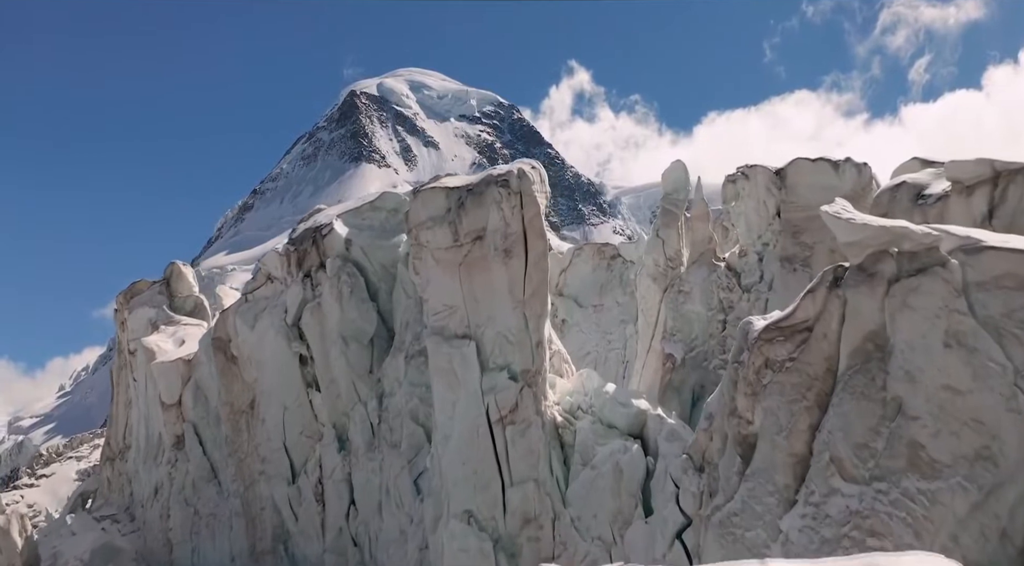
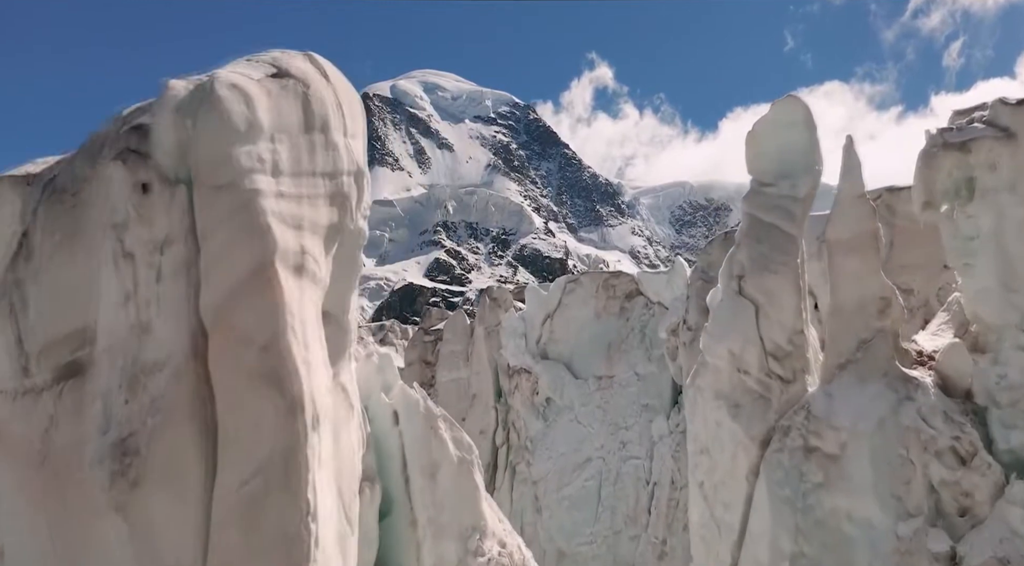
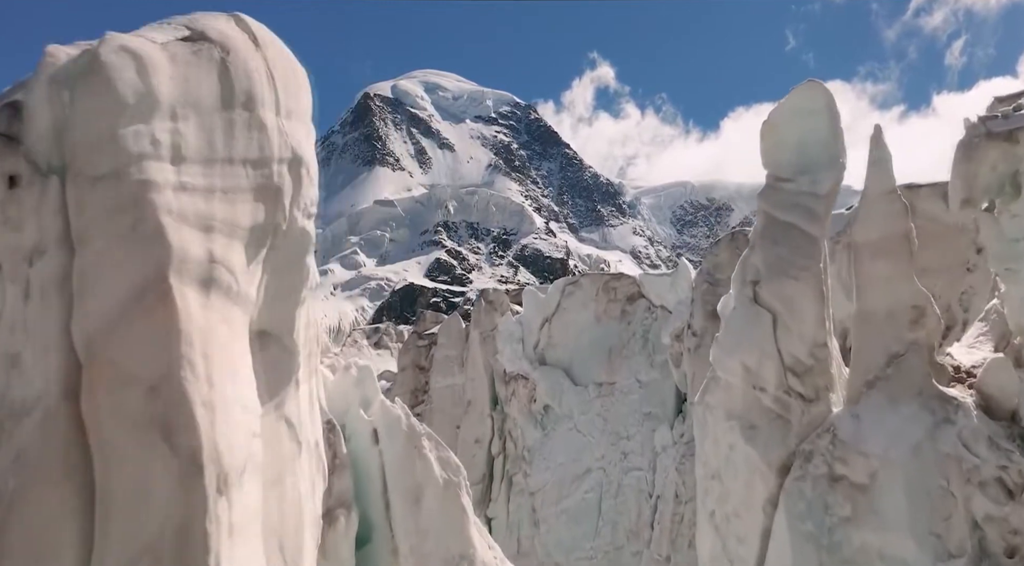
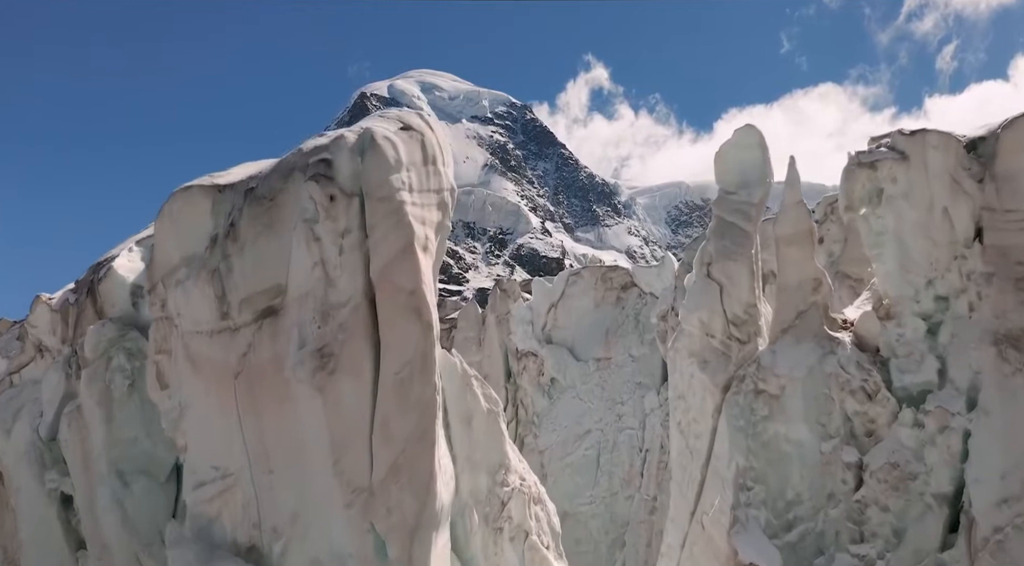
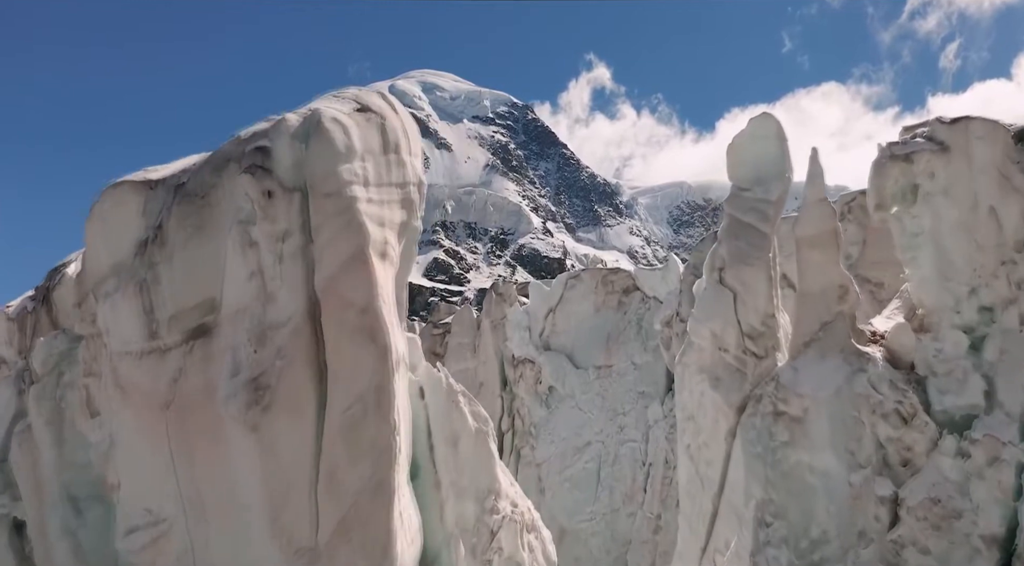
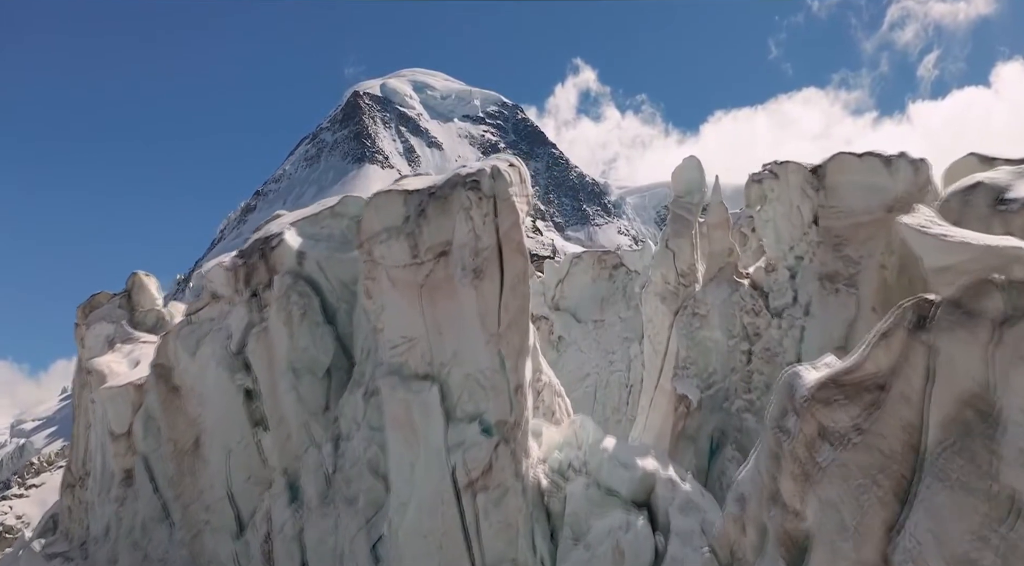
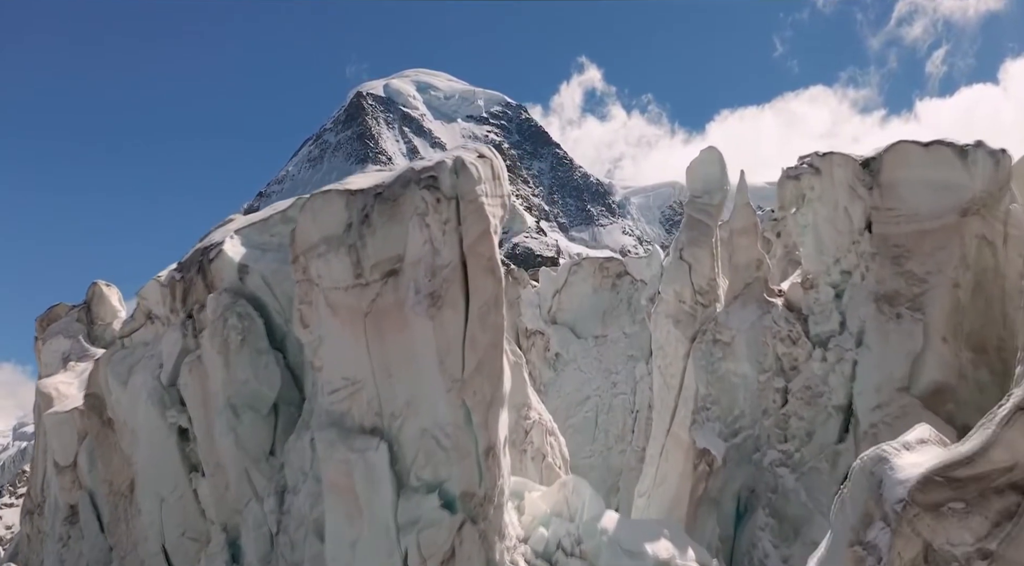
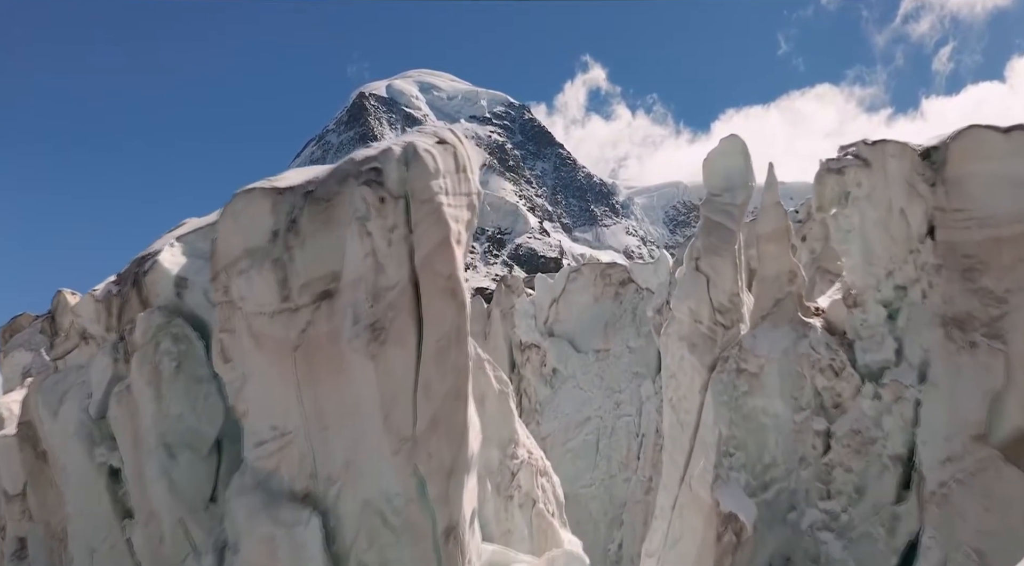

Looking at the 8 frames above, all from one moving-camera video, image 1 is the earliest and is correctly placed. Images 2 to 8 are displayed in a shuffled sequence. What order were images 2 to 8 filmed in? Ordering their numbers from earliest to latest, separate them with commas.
6, 7, 8, 4, 5, 2, 3
